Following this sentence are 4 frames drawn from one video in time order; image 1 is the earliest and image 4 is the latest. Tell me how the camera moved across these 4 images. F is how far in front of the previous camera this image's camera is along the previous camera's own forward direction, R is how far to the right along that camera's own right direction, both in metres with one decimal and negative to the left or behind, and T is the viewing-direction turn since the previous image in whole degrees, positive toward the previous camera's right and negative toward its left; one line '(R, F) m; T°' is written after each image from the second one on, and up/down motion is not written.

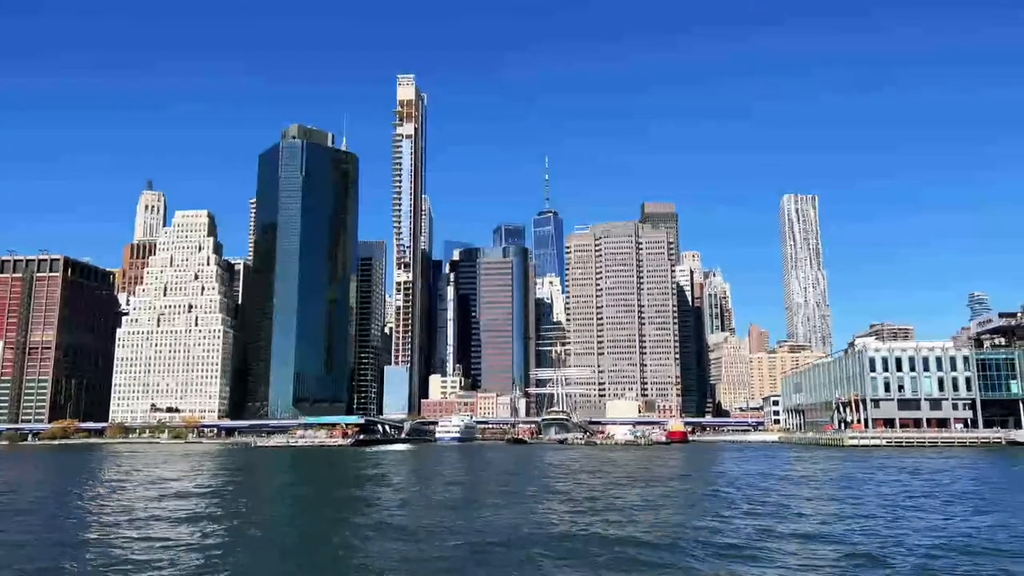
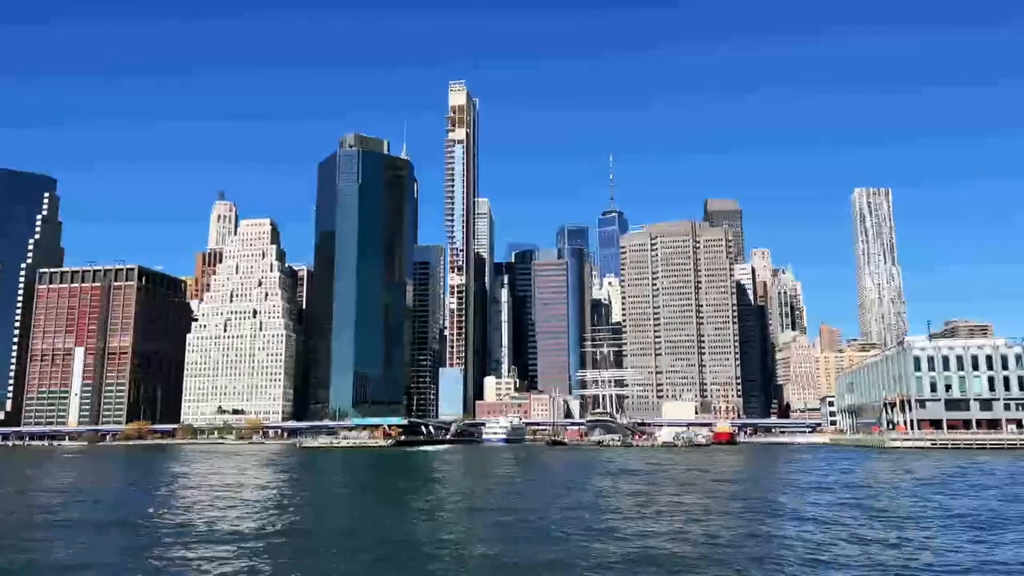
(+4.3, -0.4) m; -5°
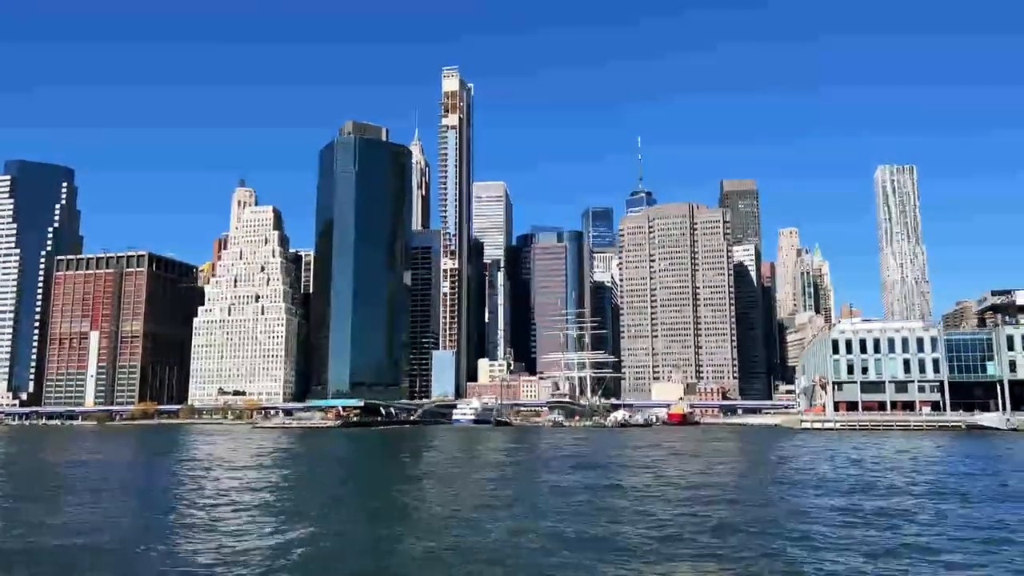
(+12.8, -2.3) m; -3°
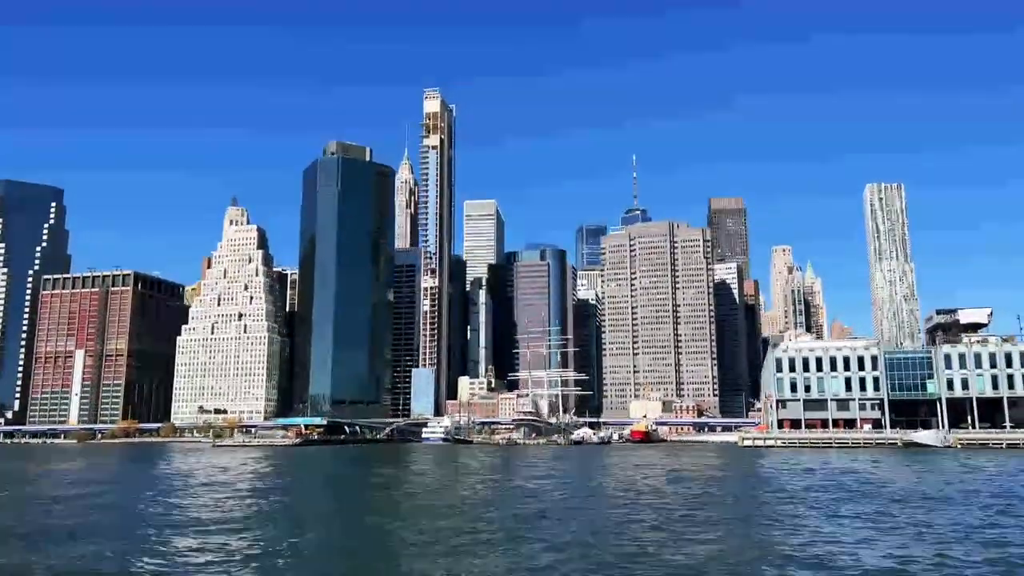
(+5.8, -1.4) m; 0°
